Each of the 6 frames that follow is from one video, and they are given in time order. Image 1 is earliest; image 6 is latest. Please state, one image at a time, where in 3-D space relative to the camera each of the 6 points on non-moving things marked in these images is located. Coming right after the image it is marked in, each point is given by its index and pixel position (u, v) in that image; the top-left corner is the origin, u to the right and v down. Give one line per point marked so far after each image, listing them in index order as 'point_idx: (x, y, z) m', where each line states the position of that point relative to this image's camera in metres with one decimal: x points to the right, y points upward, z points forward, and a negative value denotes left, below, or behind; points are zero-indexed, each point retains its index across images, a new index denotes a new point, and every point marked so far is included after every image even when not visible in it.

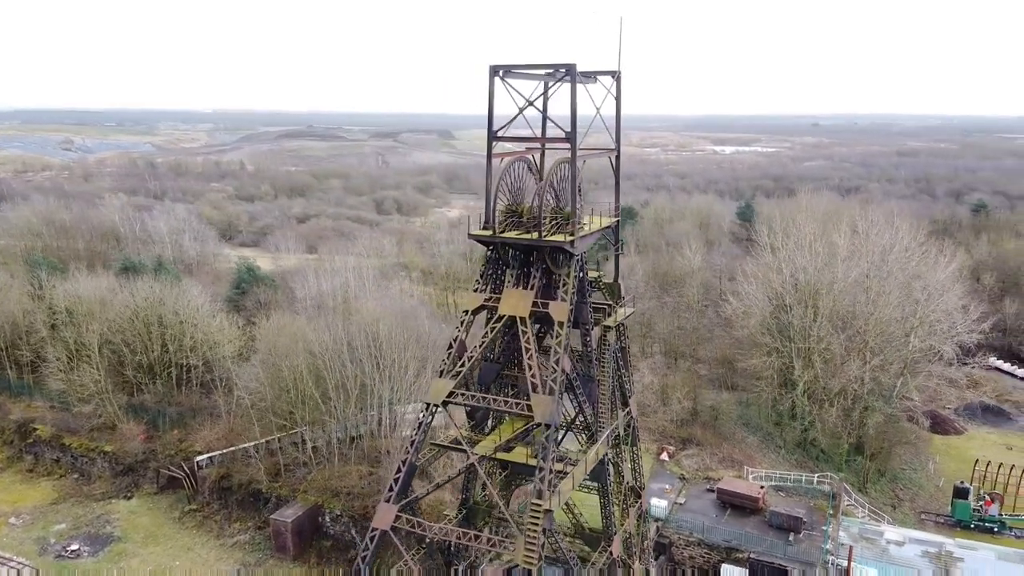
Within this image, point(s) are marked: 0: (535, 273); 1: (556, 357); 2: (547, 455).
0: (+0.4, +0.3, +16.1) m
1: (+0.8, -1.3, +15.2) m
2: (+0.6, -3.0, +14.5) m
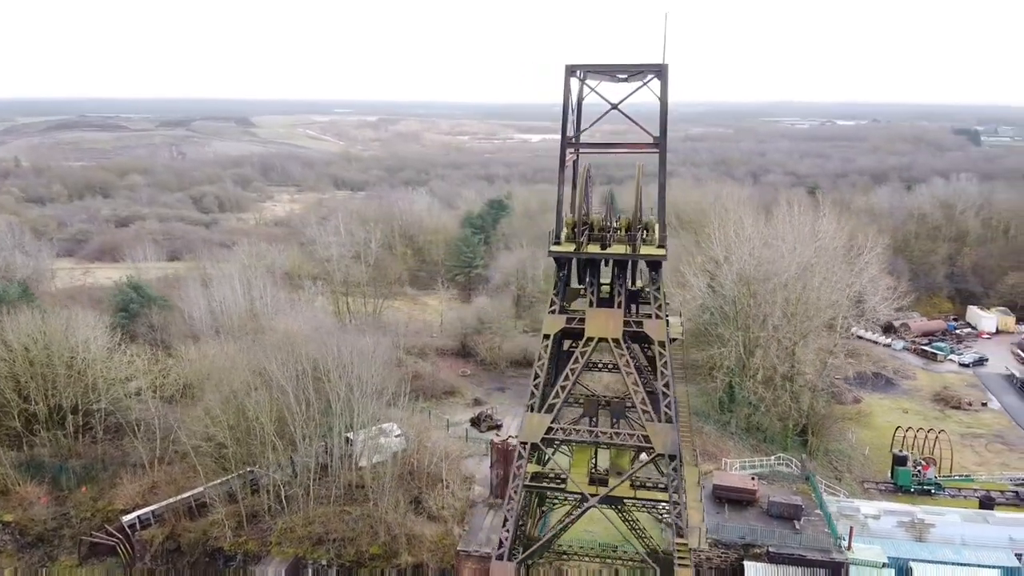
0: (+1.9, 0.0, +14.9) m
1: (+2.6, -1.6, +14.2) m
2: (+2.7, -3.3, +13.5) m
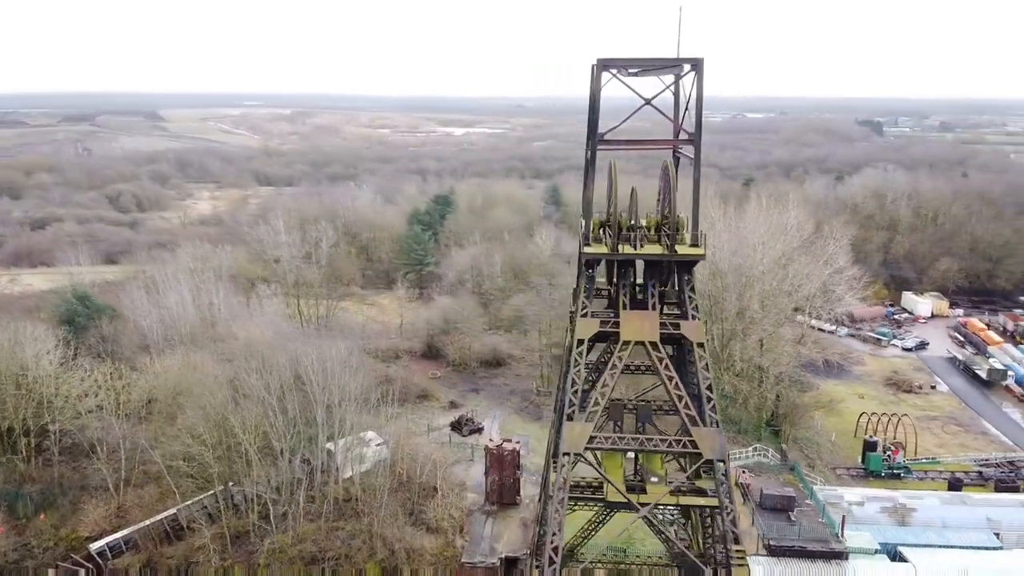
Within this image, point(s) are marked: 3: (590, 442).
0: (+2.4, 0.0, +14.5) m
1: (+3.2, -1.6, +13.9) m
2: (+3.4, -3.3, +13.2) m
3: (+1.3, -2.5, +13.5) m
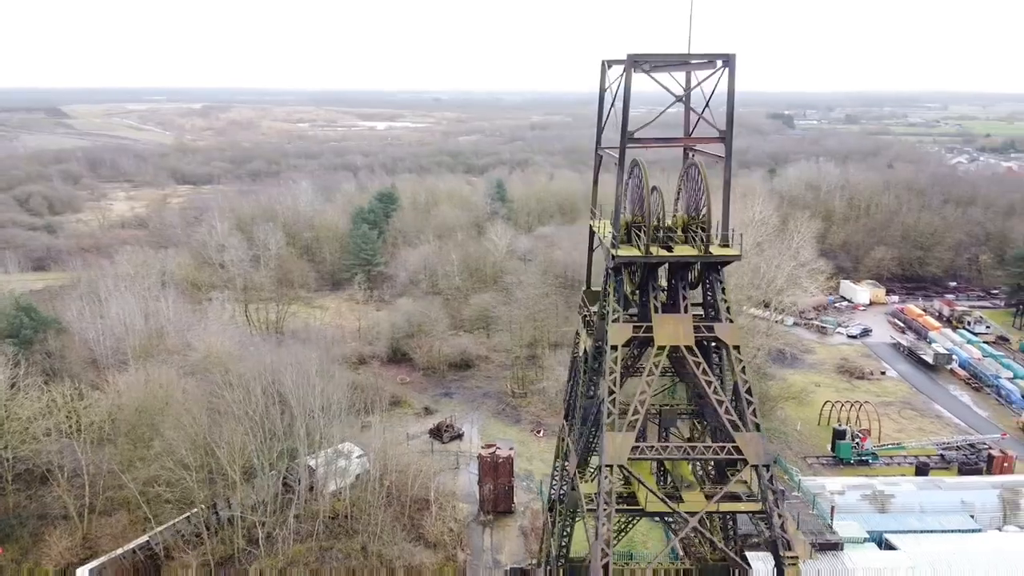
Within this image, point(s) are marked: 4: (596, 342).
0: (+2.9, -0.1, +14.1) m
1: (+3.8, -1.6, +13.6) m
2: (+4.1, -3.3, +13.0) m
3: (+1.9, -2.6, +13.1) m
4: (+1.5, -1.0, +14.9) m
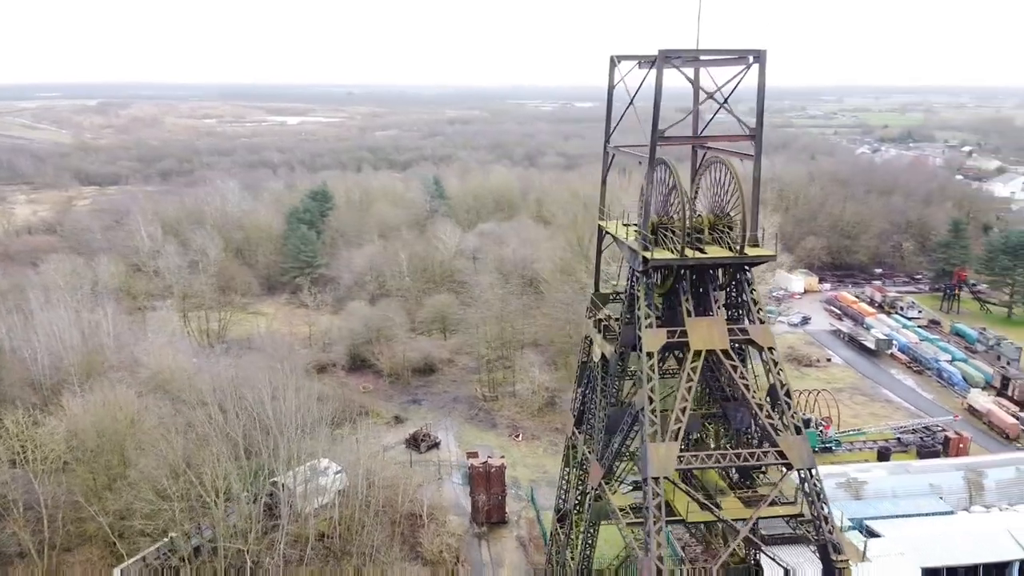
0: (+3.4, -0.1, +13.8) m
1: (+4.4, -1.6, +13.4) m
2: (+4.8, -3.3, +12.8) m
3: (+2.5, -2.7, +12.7) m
4: (+1.9, -1.0, +14.4) m
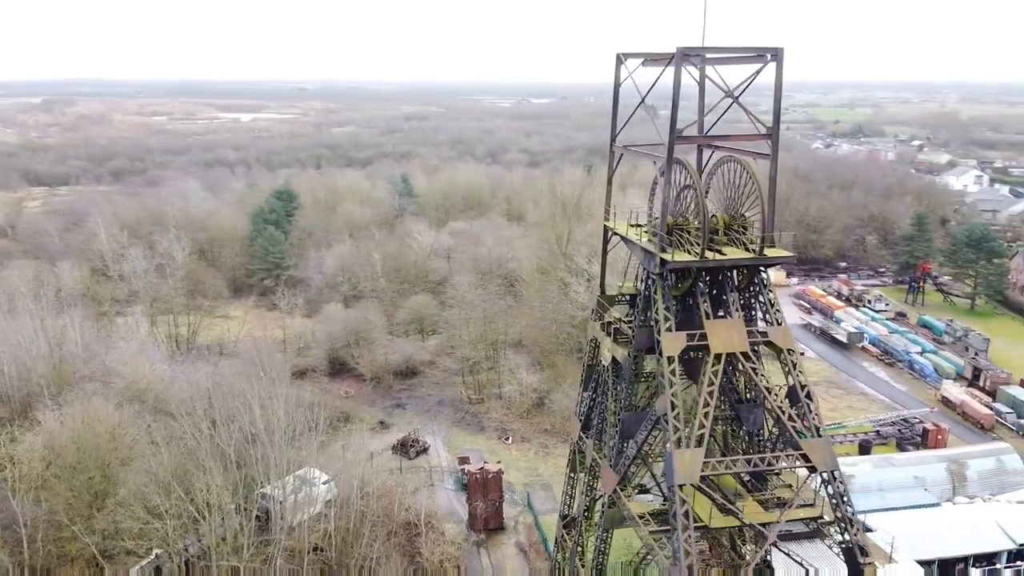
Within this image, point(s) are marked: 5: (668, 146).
0: (+3.6, -0.1, +13.6) m
1: (+4.6, -1.7, +13.3) m
2: (+5.1, -3.3, +12.7) m
3: (+2.9, -2.7, +12.5) m
4: (+2.2, -1.1, +14.2) m
5: (+2.5, +2.2, +12.9) m
